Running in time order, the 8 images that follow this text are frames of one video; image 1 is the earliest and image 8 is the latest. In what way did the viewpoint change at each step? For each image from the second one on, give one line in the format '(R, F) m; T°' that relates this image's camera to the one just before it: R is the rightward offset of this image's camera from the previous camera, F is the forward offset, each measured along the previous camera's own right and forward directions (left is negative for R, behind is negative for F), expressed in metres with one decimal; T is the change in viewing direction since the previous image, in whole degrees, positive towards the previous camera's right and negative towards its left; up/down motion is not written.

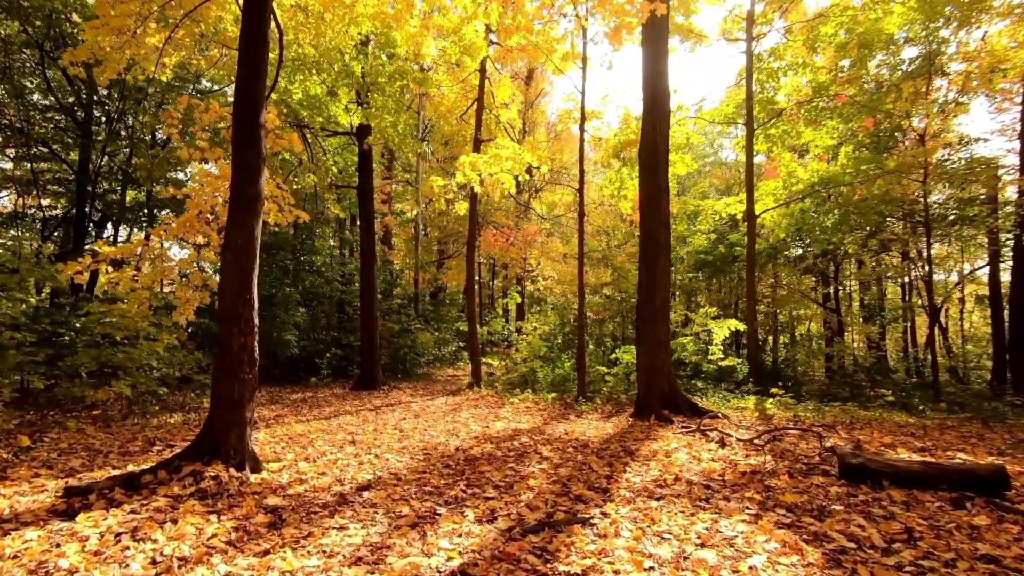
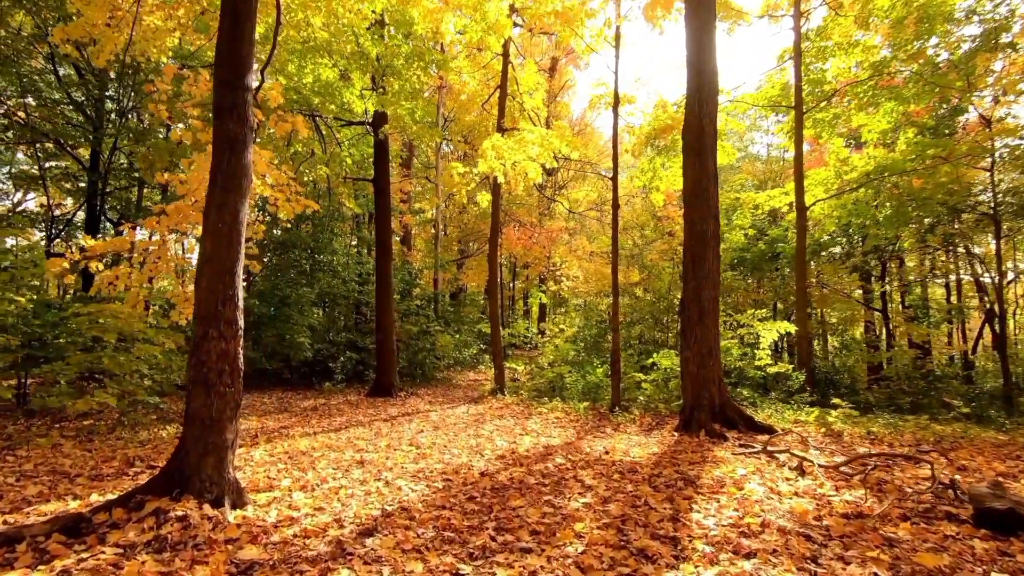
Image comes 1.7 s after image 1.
(-0.1, +0.8) m; -2°
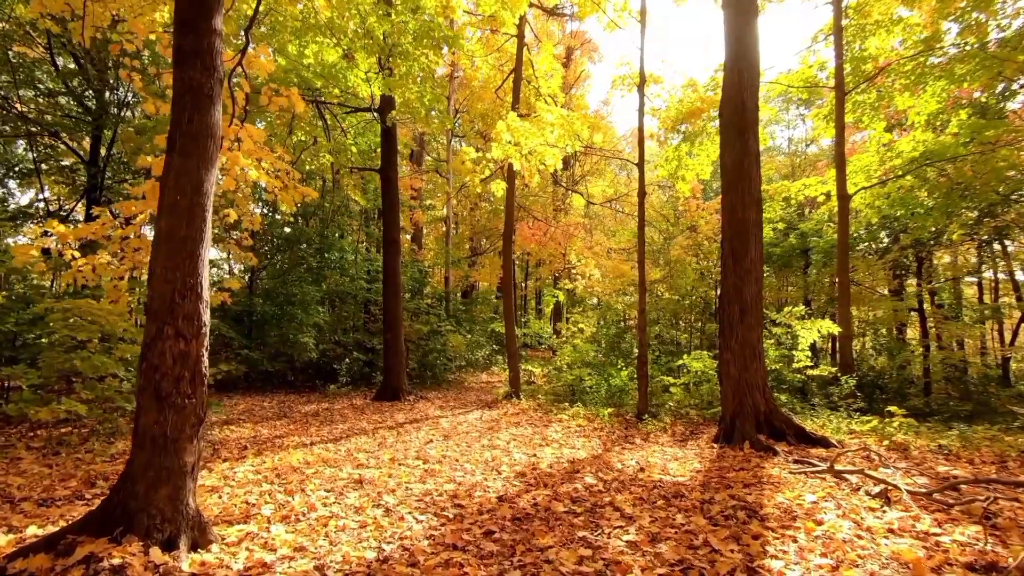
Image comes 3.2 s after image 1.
(-0.1, +0.7) m; -1°
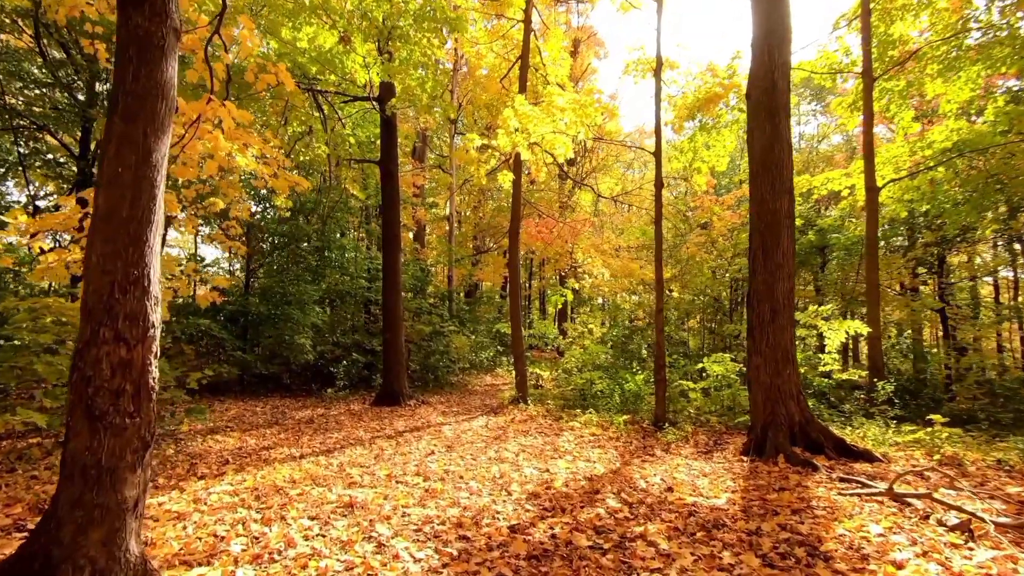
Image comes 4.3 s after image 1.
(-0.1, +0.6) m; 0°
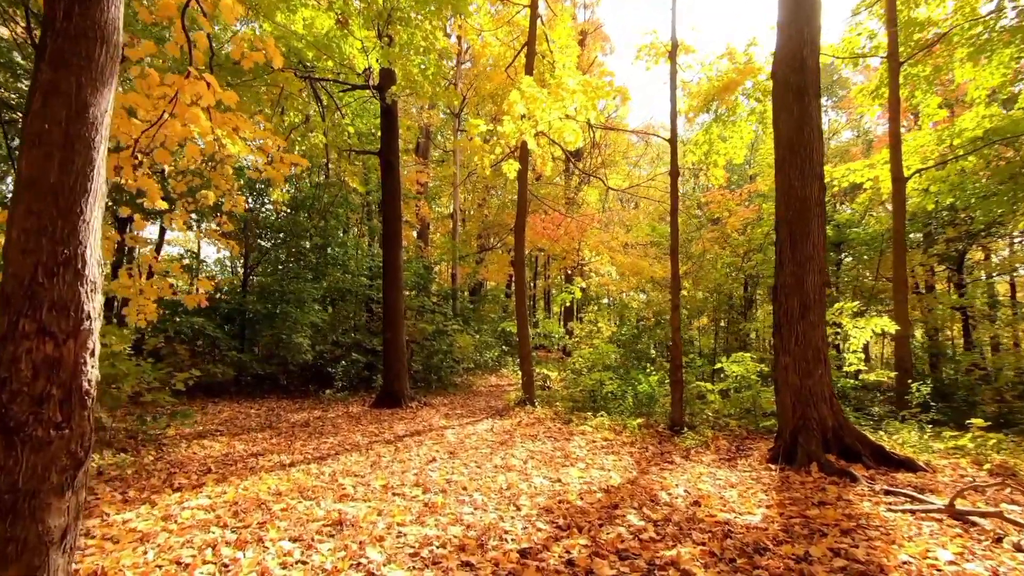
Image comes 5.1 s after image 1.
(0.0, +0.4) m; -1°
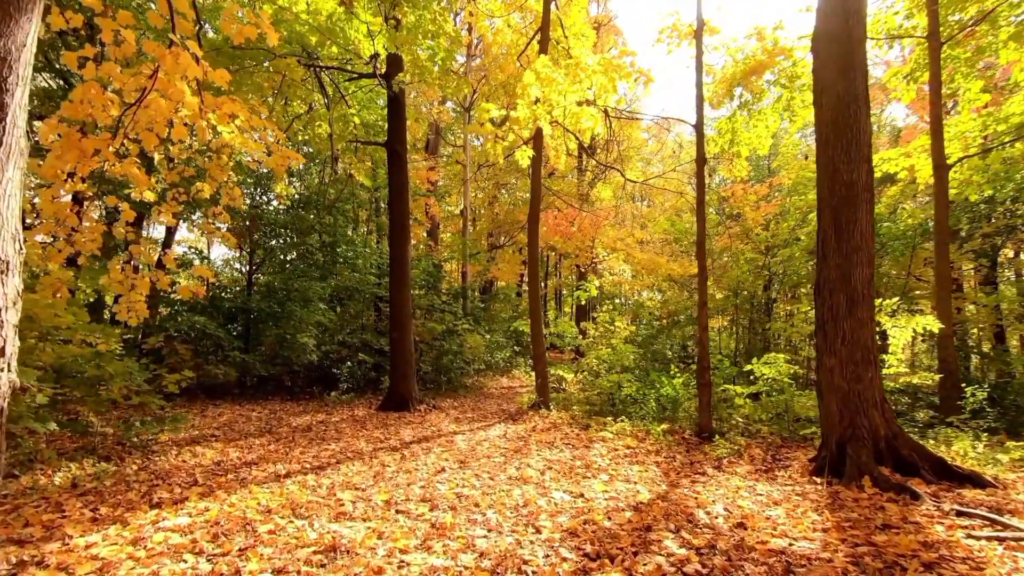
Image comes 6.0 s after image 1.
(-0.1, +0.5) m; -1°
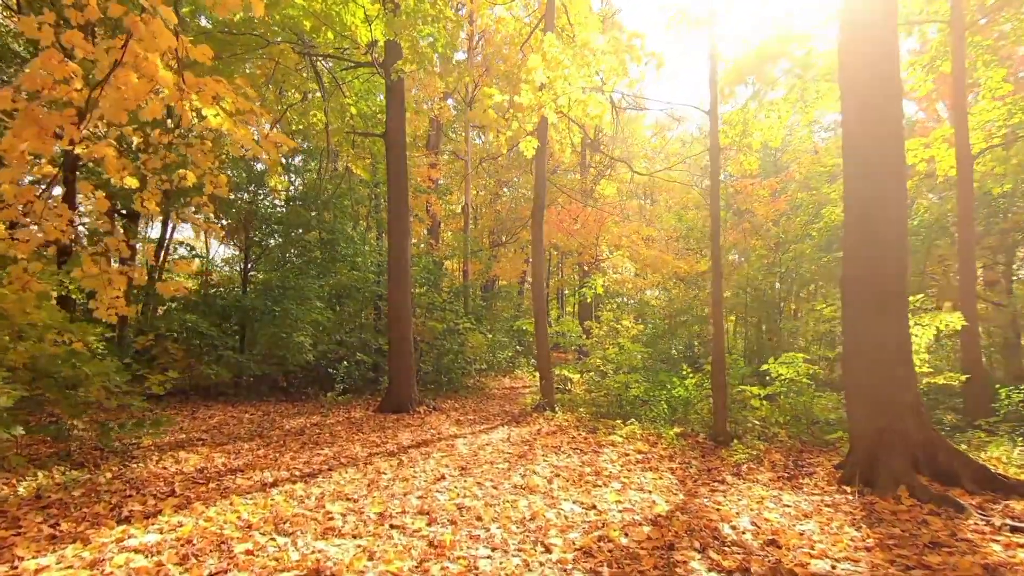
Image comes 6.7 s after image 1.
(0.0, +0.3) m; 0°
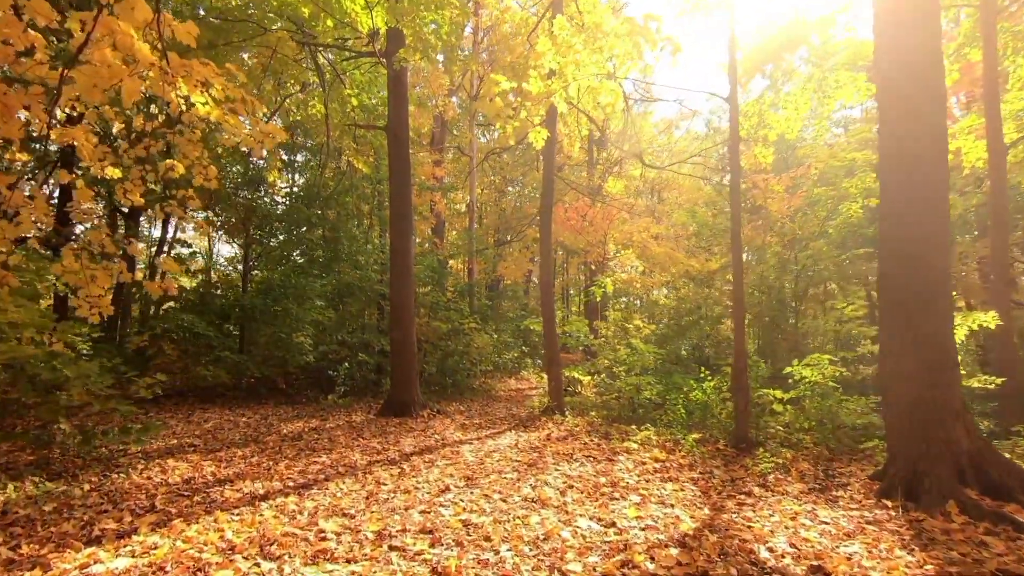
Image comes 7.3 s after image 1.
(0.0, +0.3) m; -1°
